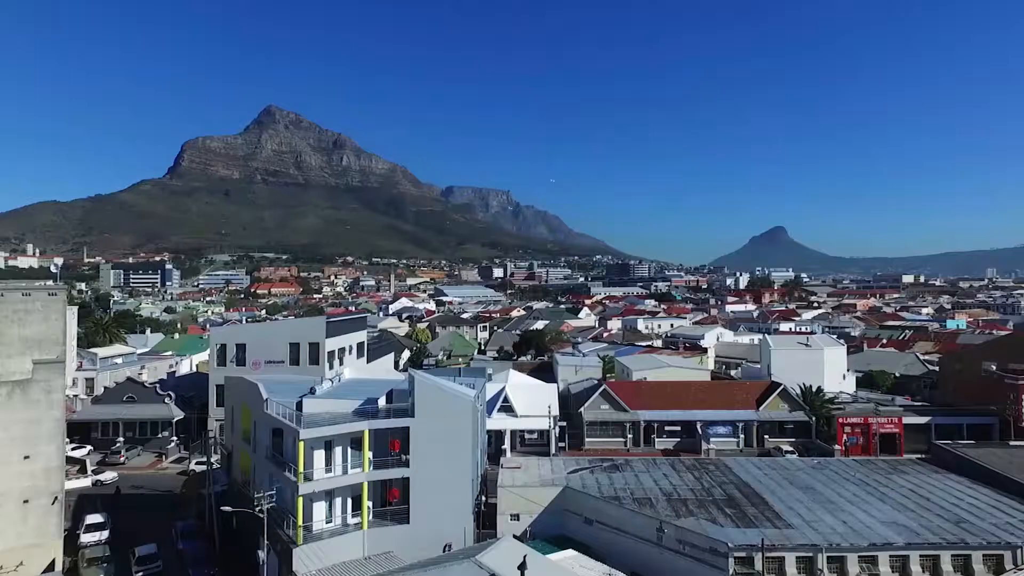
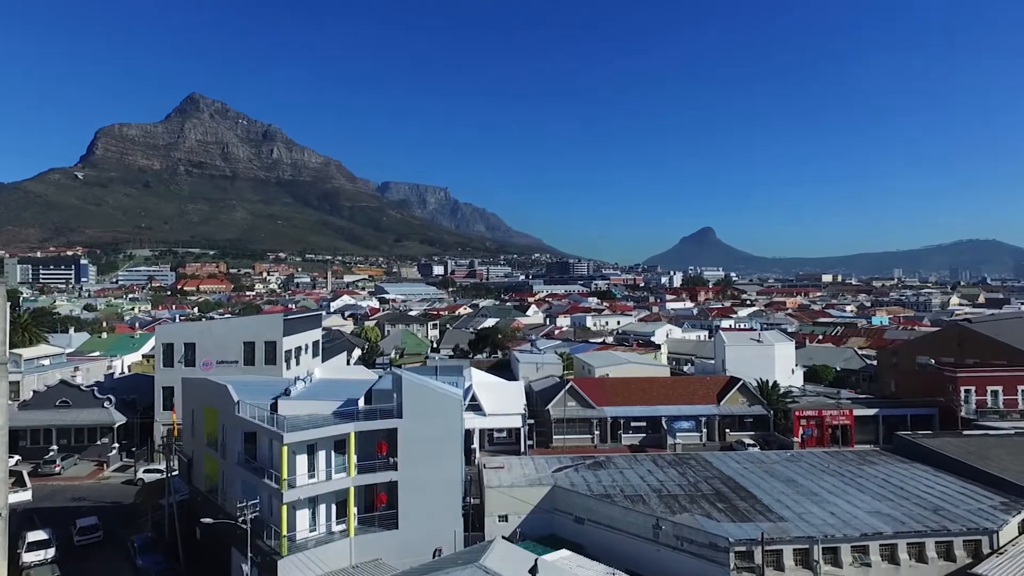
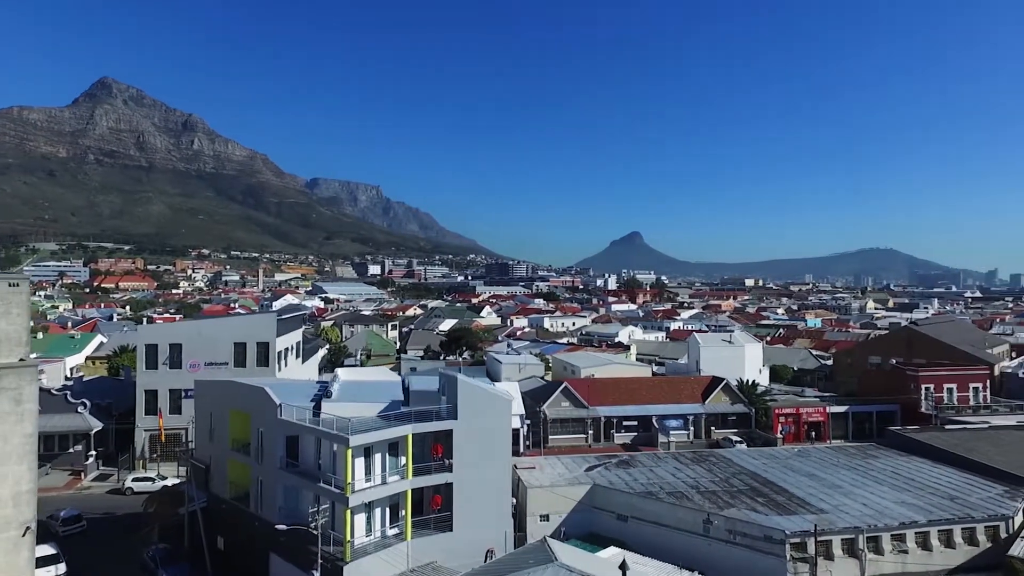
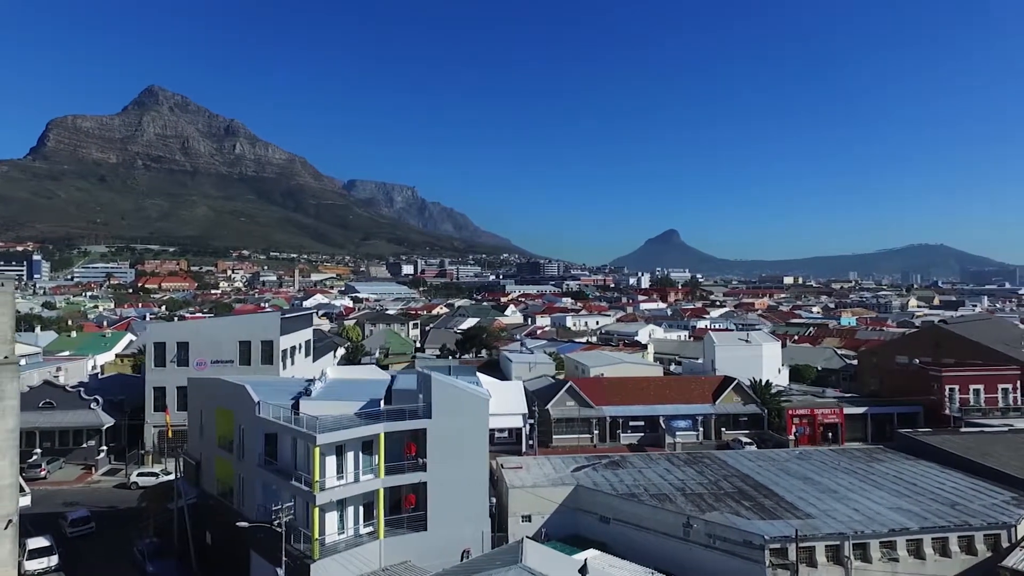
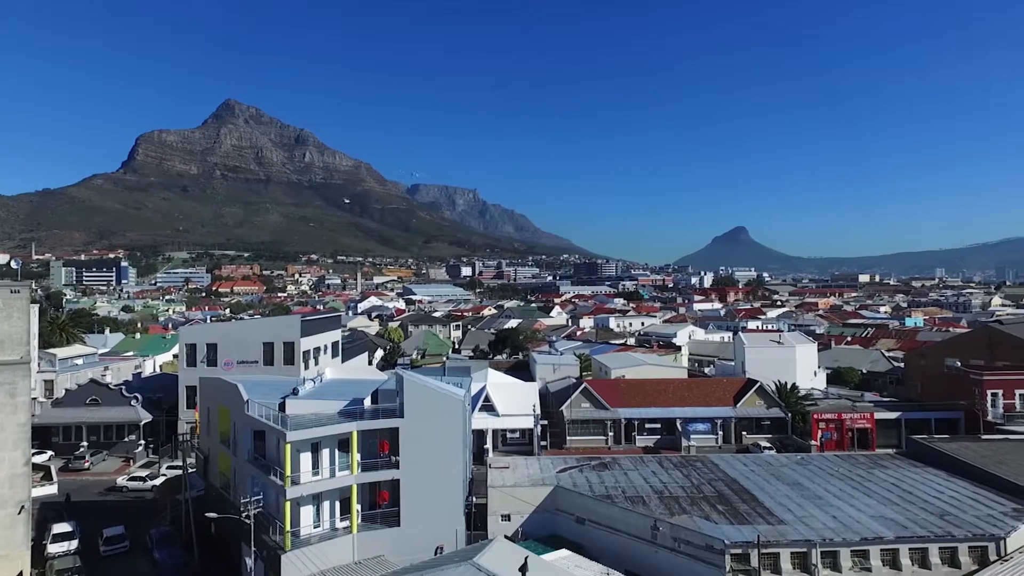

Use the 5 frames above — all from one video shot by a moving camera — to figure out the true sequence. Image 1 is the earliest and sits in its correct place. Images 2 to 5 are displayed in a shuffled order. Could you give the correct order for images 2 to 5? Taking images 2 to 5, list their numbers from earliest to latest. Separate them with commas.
5, 2, 4, 3
